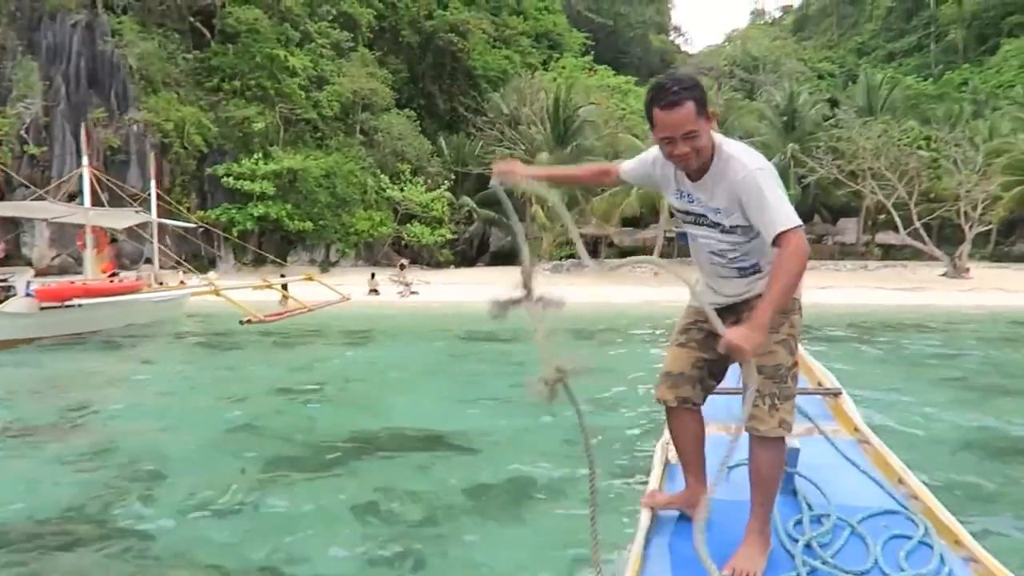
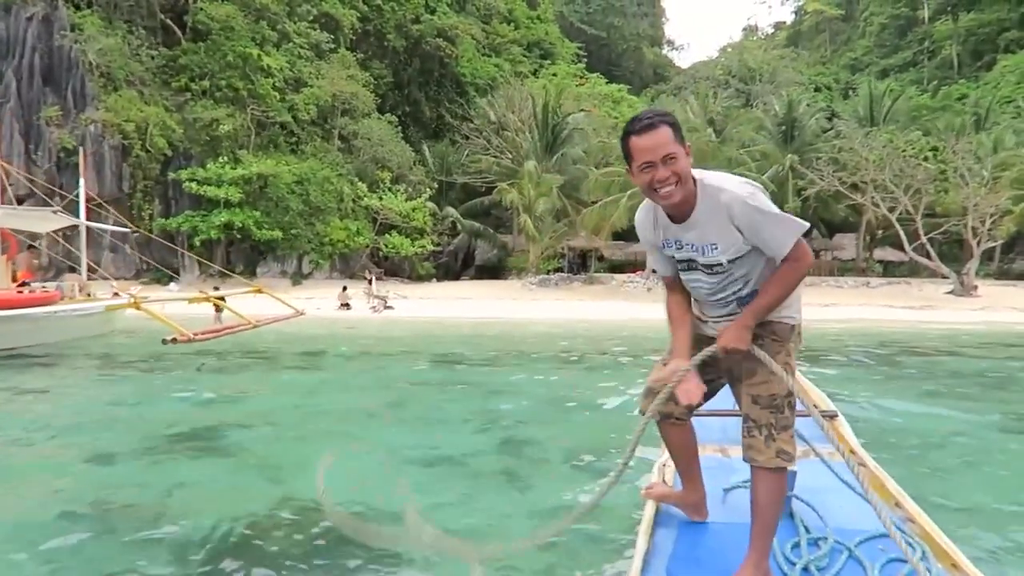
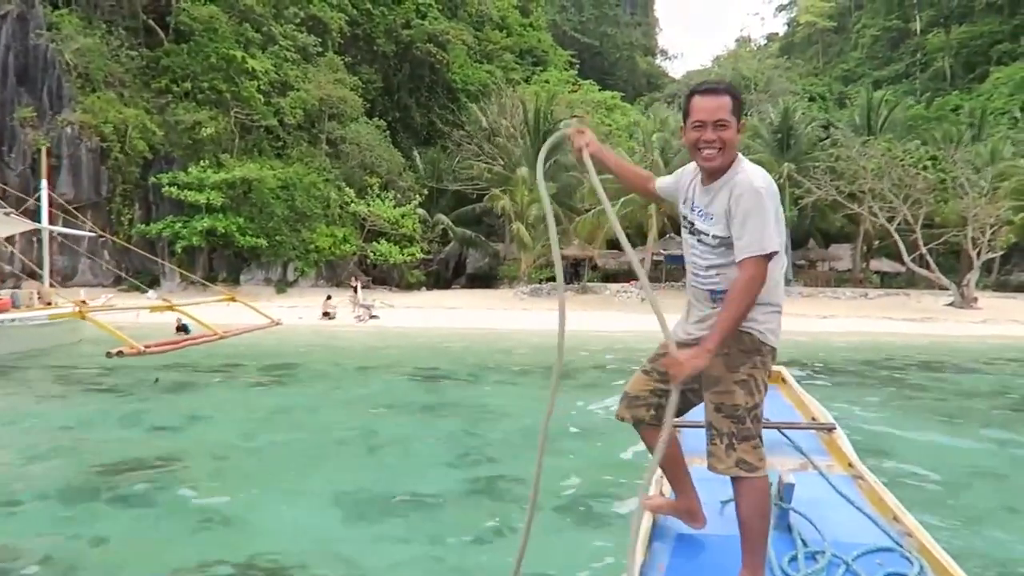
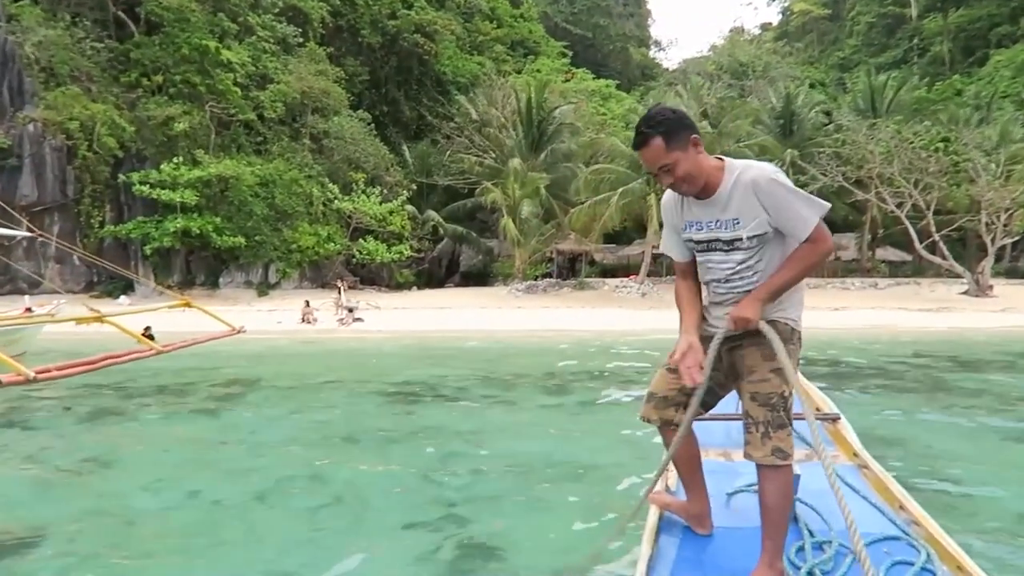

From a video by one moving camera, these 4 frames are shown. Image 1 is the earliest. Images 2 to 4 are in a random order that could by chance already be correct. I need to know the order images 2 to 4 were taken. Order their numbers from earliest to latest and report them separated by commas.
2, 3, 4
